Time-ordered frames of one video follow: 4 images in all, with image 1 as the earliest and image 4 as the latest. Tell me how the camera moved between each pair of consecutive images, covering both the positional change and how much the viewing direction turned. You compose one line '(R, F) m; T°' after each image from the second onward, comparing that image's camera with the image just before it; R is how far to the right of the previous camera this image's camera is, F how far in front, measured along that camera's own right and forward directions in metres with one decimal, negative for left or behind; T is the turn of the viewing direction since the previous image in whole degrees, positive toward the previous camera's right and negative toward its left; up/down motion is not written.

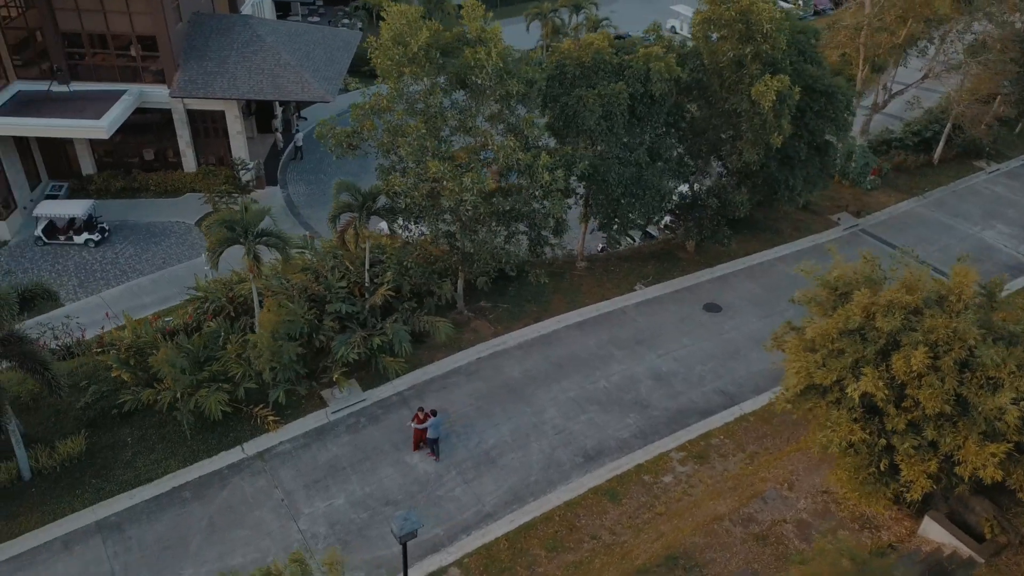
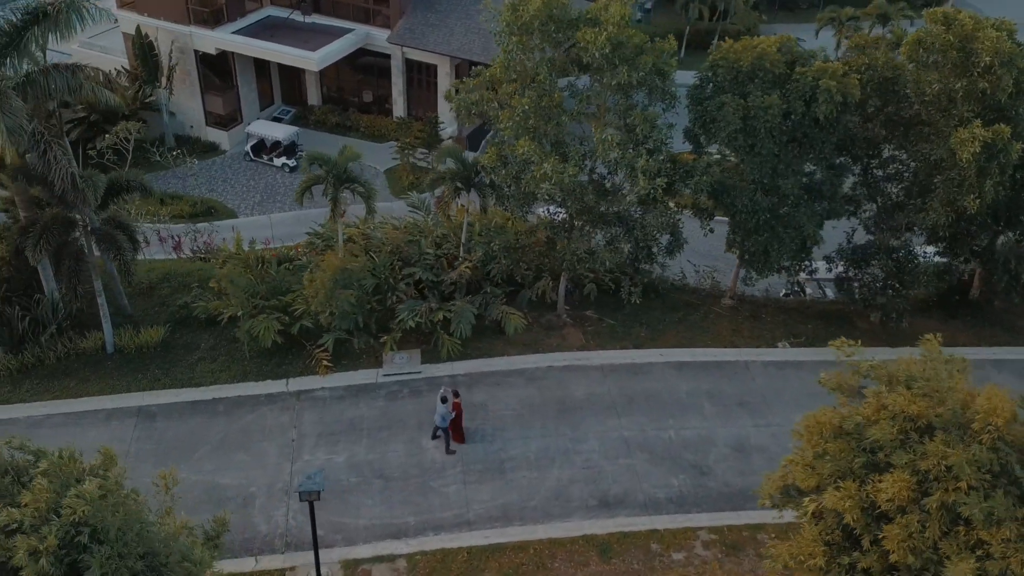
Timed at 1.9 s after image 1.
(+4.3, +2.3) m; -22°
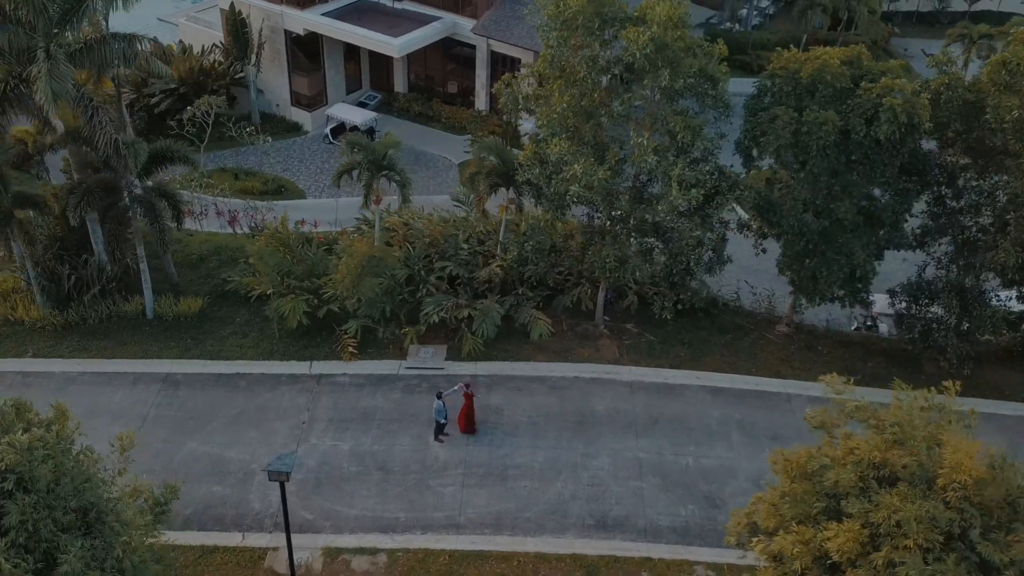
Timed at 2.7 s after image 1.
(+1.7, +0.6) m; -8°
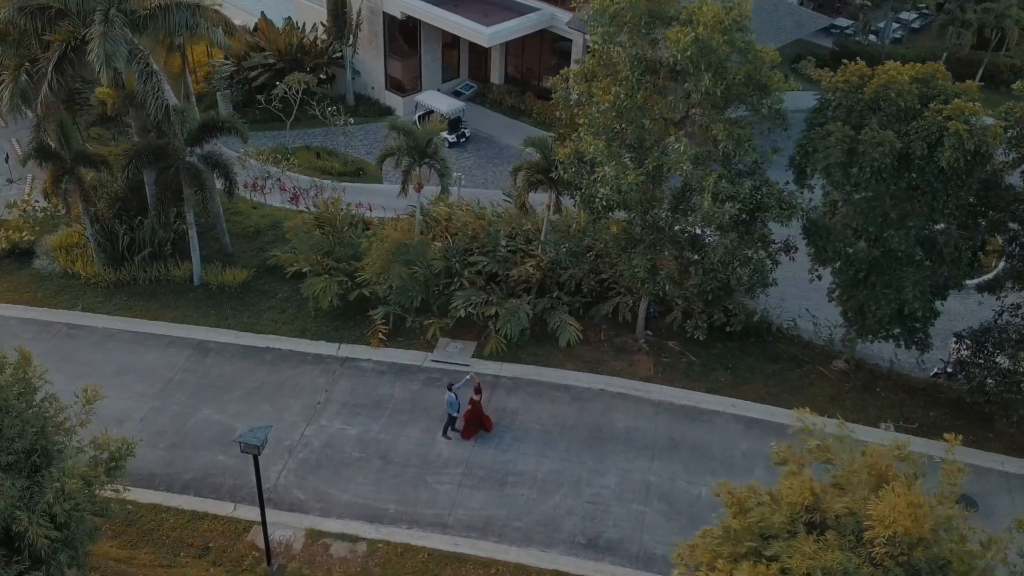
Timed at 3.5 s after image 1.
(+1.8, +0.6) m; -9°
